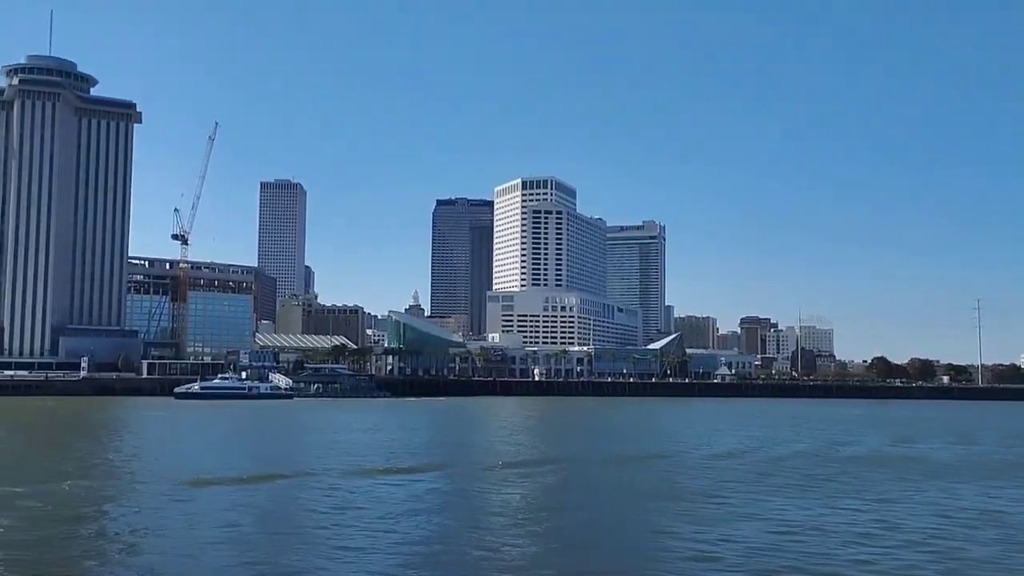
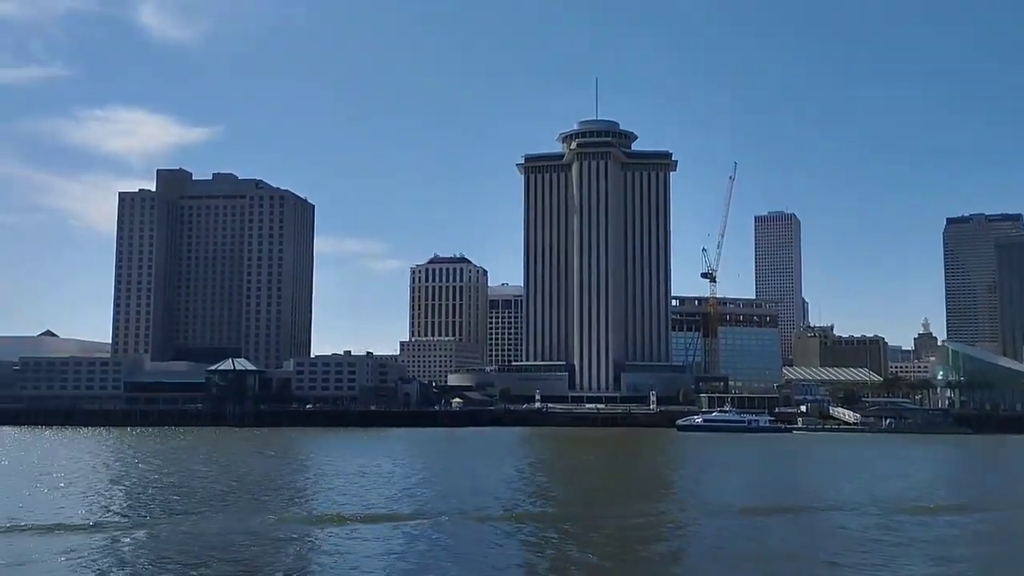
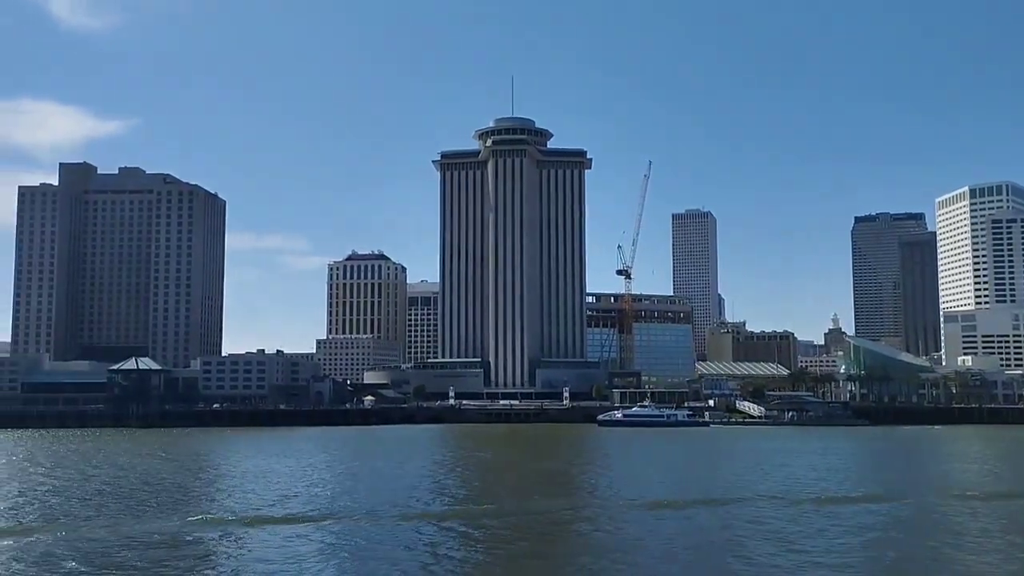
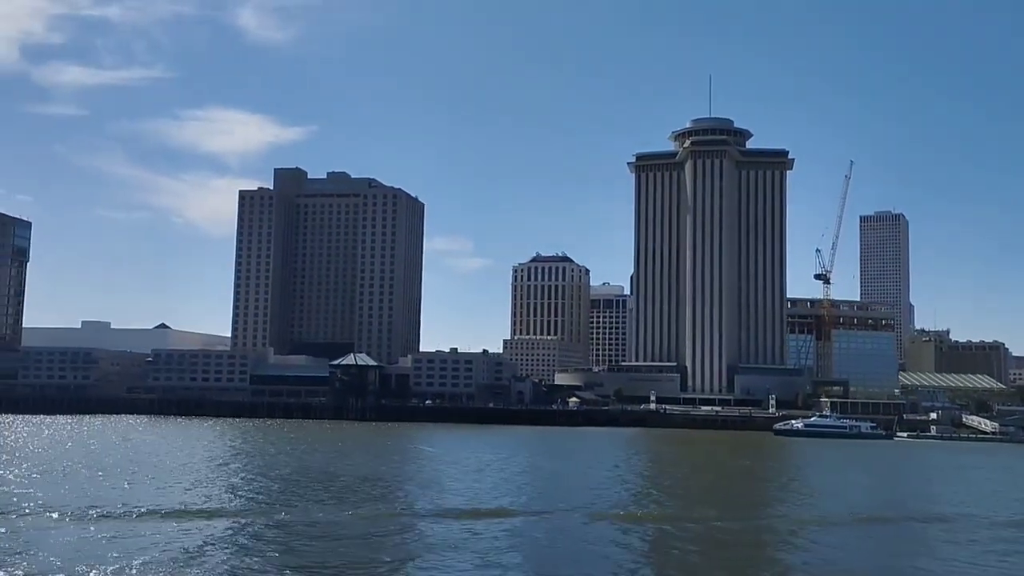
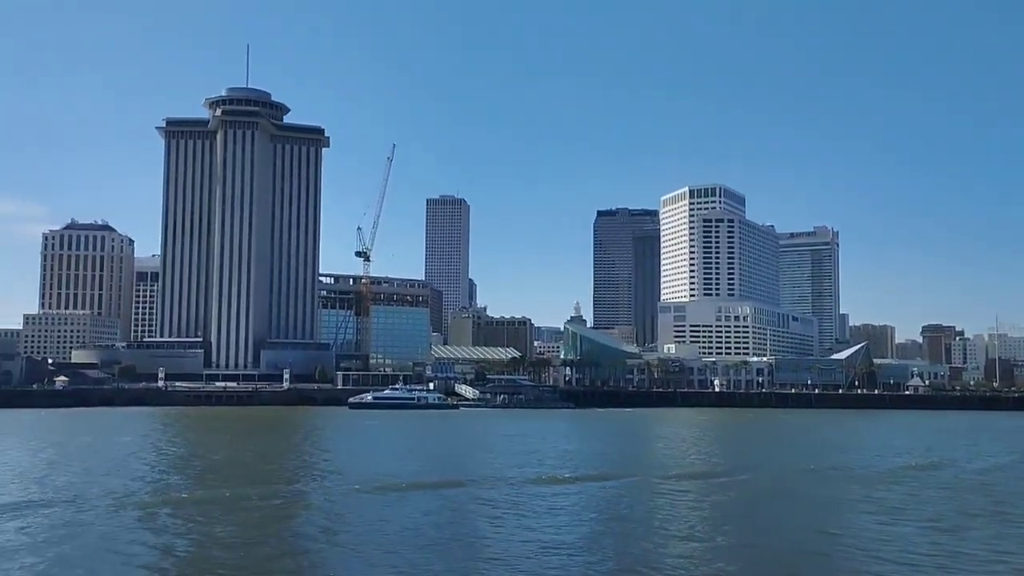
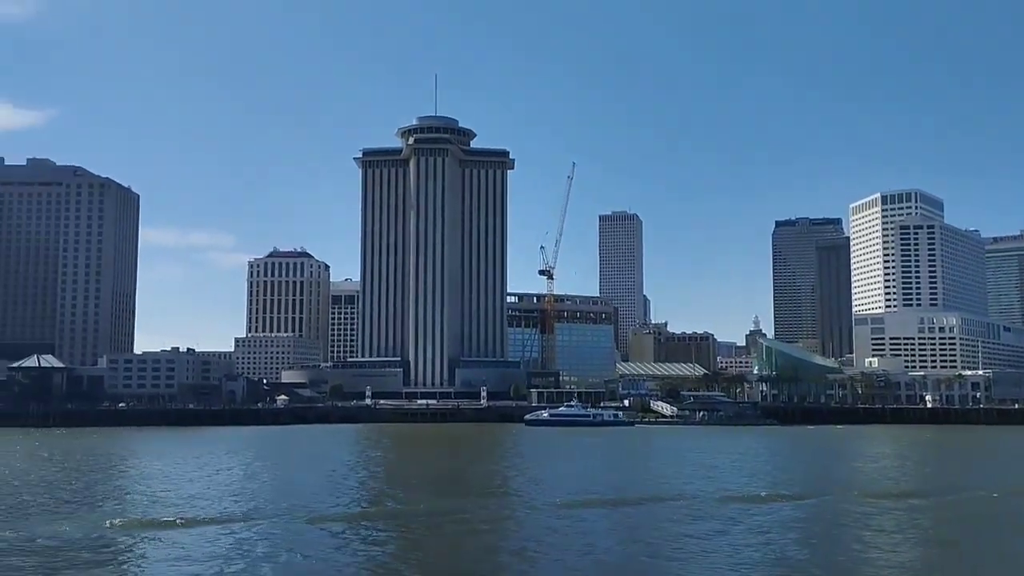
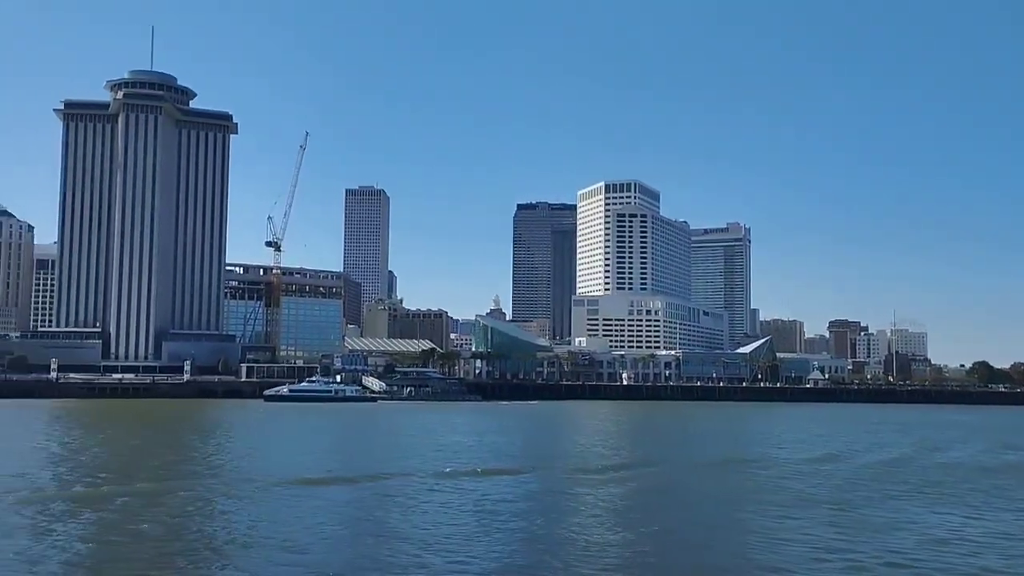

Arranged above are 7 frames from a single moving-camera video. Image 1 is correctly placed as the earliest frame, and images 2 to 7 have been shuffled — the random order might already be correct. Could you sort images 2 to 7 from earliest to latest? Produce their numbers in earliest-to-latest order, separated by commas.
7, 5, 6, 3, 2, 4
